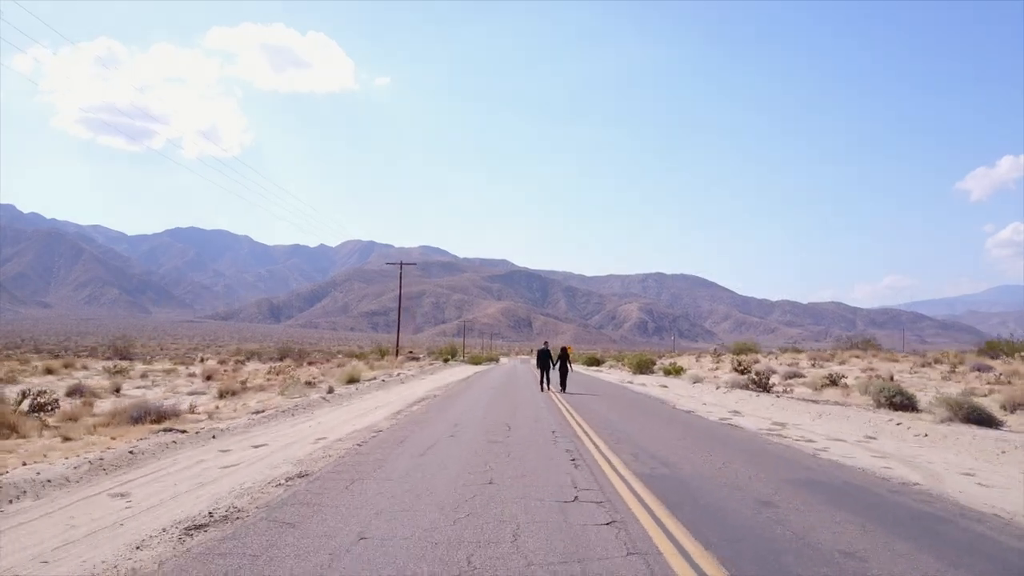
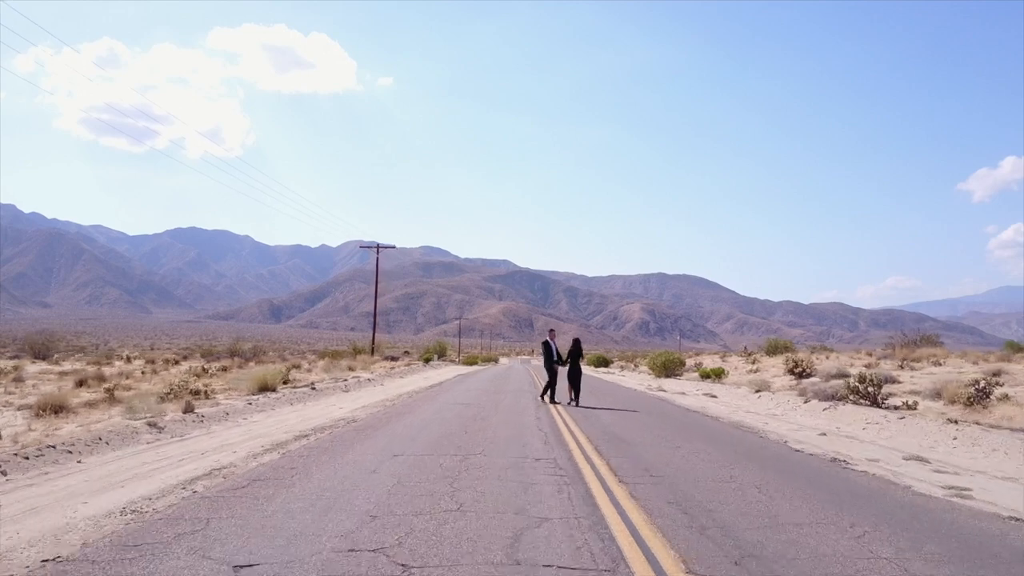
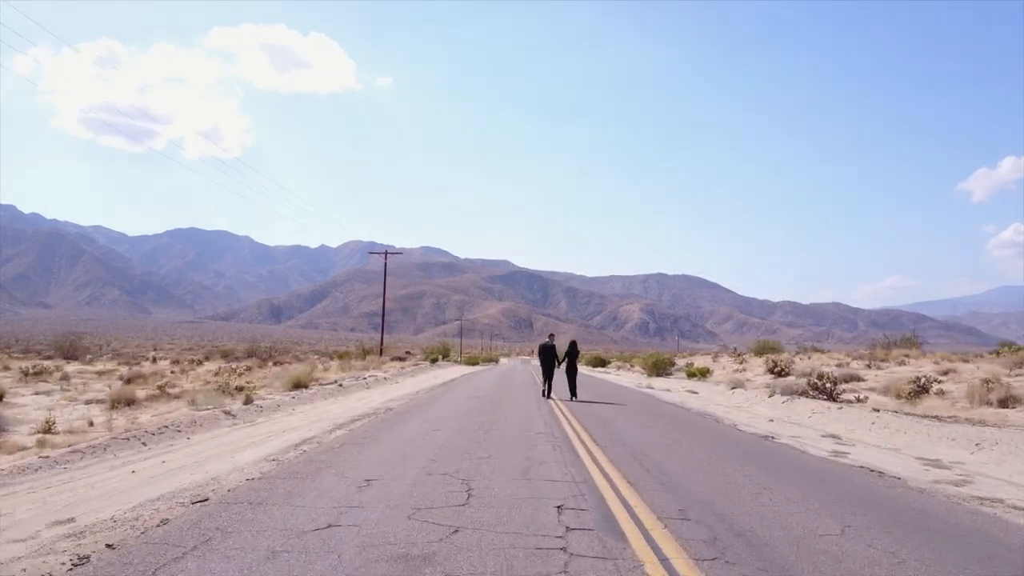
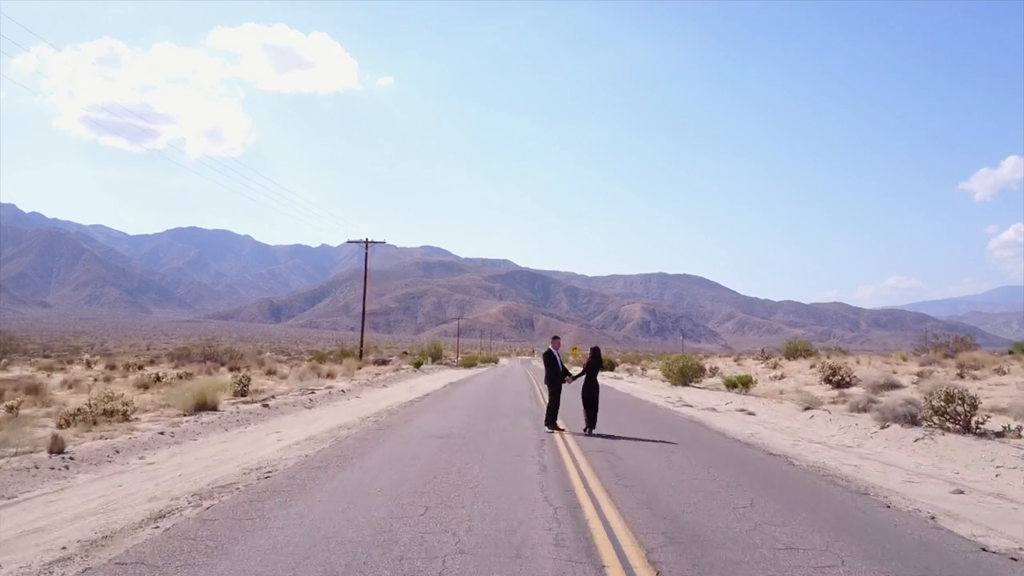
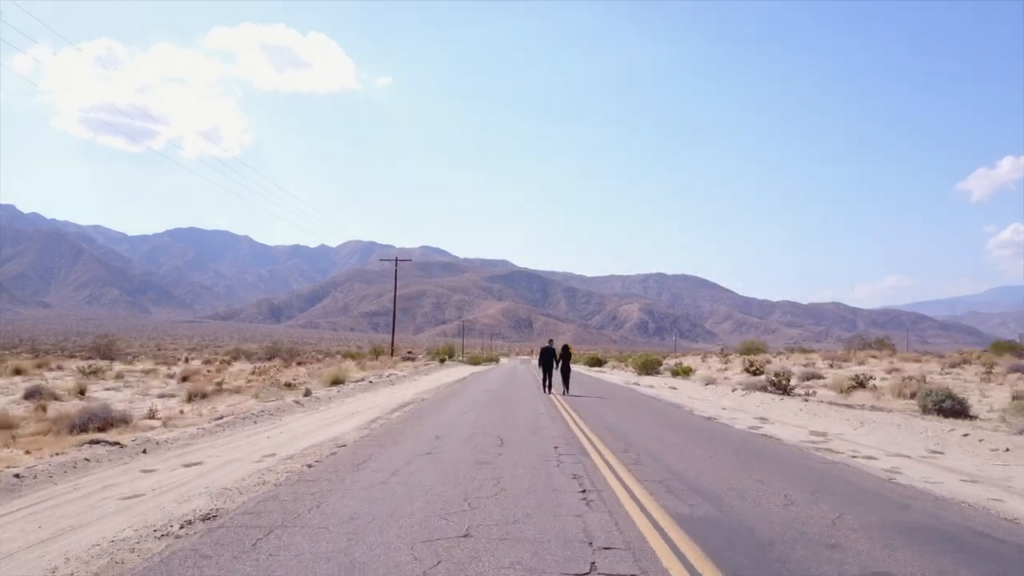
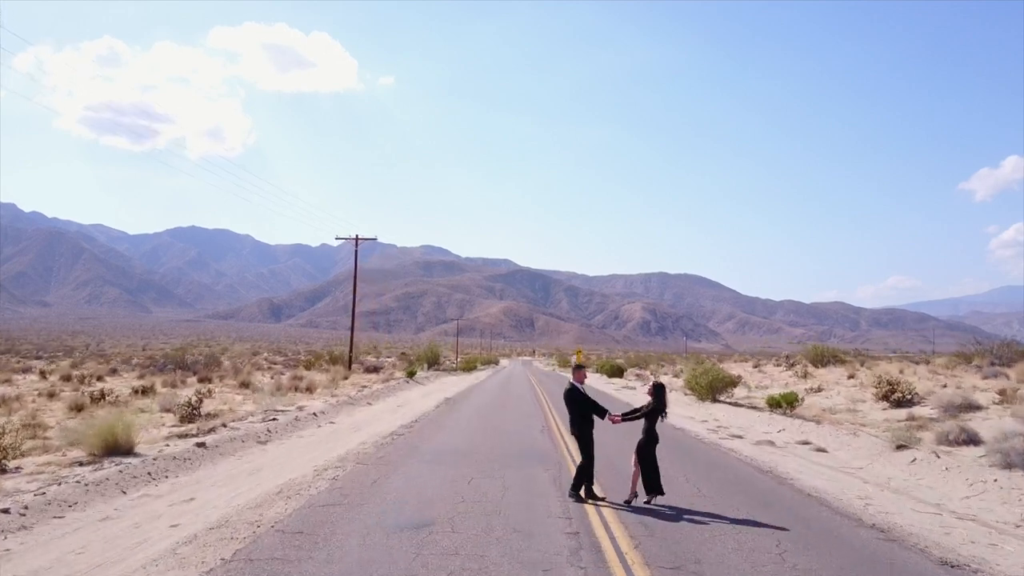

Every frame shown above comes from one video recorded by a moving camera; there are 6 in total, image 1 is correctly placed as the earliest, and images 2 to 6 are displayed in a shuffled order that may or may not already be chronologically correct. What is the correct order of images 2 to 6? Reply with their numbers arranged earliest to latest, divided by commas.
5, 3, 2, 4, 6
